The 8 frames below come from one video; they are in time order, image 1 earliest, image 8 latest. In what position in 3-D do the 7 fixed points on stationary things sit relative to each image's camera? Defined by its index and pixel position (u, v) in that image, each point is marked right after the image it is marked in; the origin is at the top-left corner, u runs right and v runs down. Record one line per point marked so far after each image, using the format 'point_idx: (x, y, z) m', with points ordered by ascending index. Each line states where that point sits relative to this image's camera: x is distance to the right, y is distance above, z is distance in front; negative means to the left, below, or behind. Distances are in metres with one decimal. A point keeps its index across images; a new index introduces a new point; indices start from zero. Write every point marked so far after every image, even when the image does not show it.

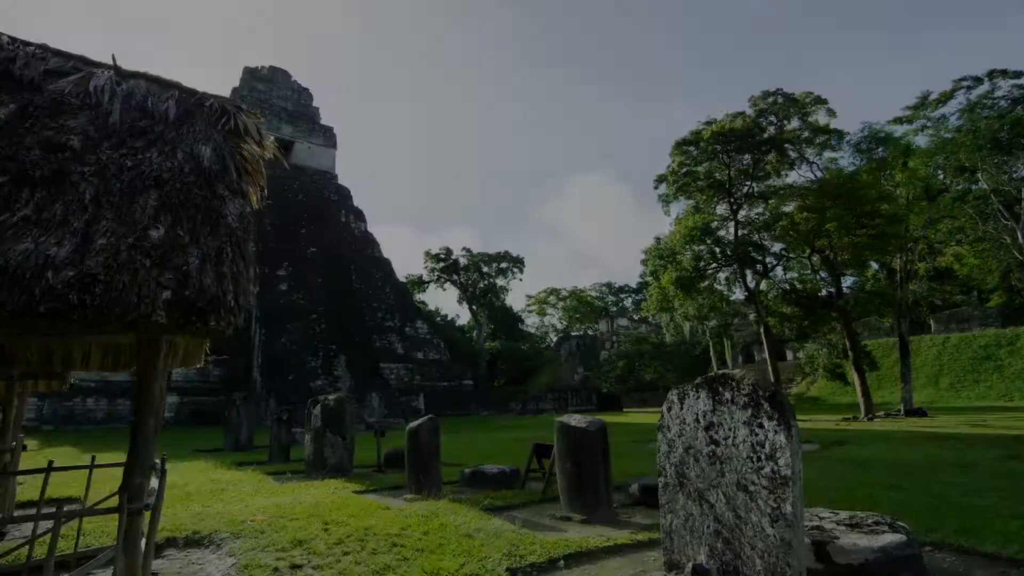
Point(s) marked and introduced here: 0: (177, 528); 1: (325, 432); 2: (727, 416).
0: (-2.8, -1.9, +5.0) m
1: (-2.5, -1.9, +8.2) m
2: (+1.1, -0.7, +3.2) m
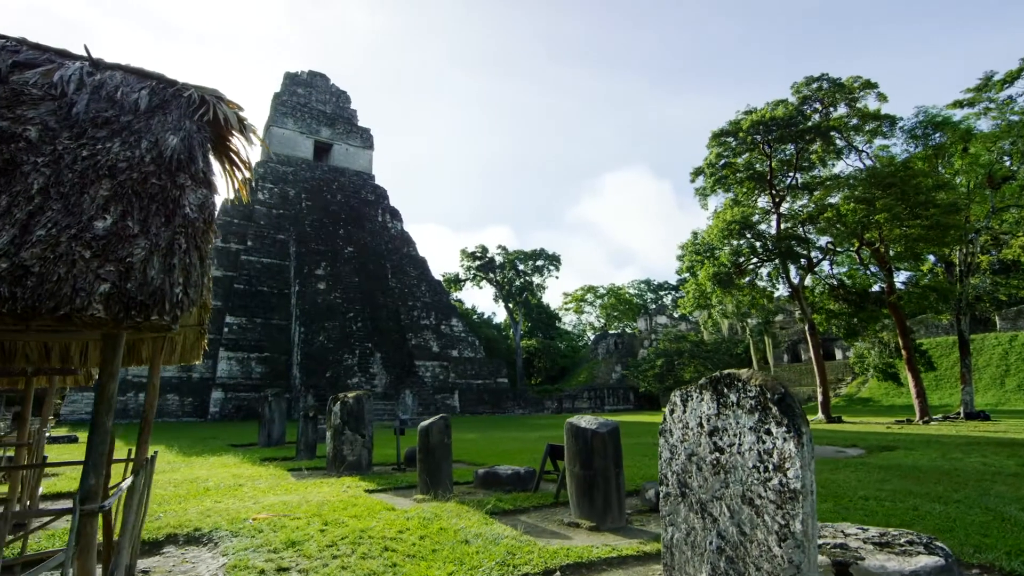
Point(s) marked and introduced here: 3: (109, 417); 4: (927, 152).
0: (-2.7, -1.9, +5.0) m
1: (-2.2, -1.9, +8.2) m
2: (+1.0, -0.6, +2.9) m
3: (-1.8, -0.6, +2.7) m
4: (+11.1, +3.7, +16.5) m
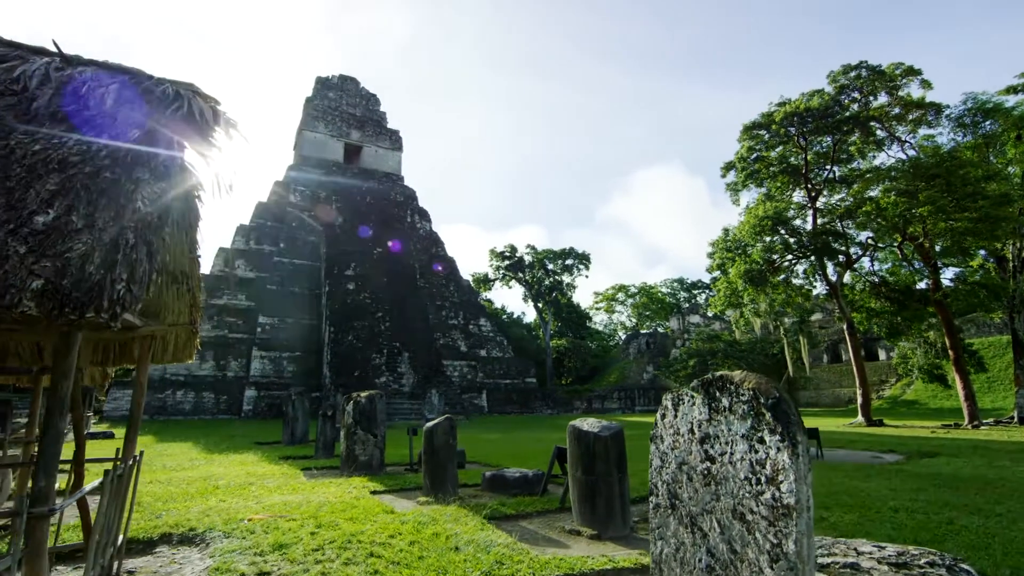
0: (-2.7, -1.9, +4.9) m
1: (-2.1, -1.9, +8.1) m
2: (+0.9, -0.6, +2.7) m
3: (-1.9, -0.6, +2.6) m
4: (+11.8, +3.8, +15.6) m
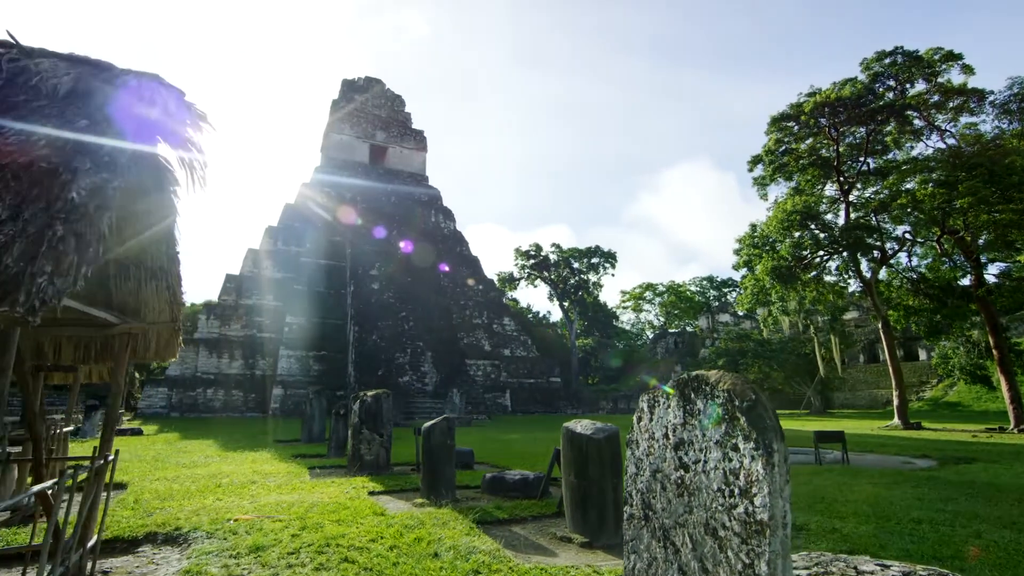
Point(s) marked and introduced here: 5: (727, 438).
0: (-2.8, -1.9, +4.9) m
1: (-2.0, -1.8, +8.0) m
2: (+0.7, -0.6, +2.4) m
3: (-2.1, -0.5, +2.5) m
4: (+12.2, +3.8, +14.8) m
5: (+0.8, -0.6, +2.3) m
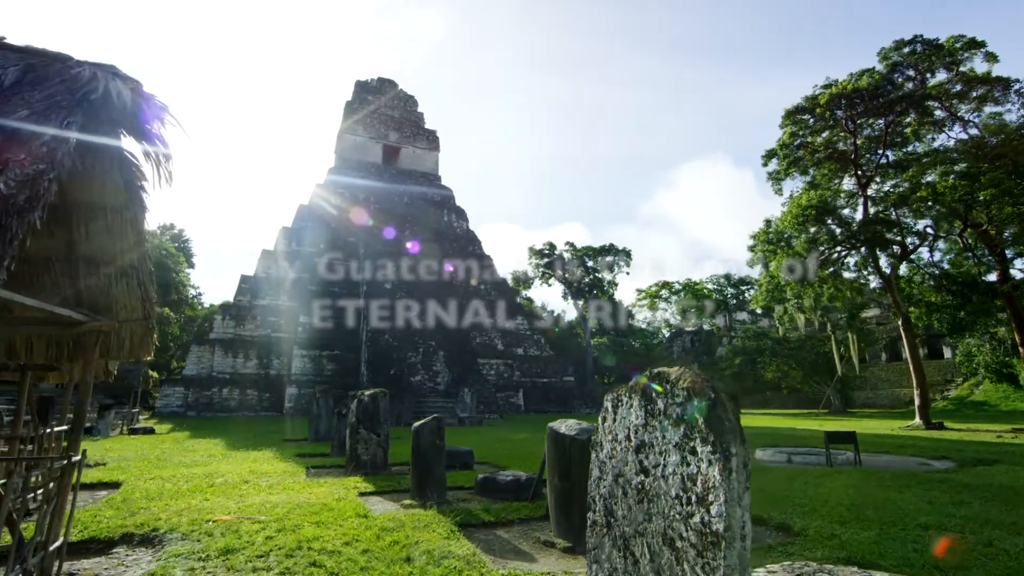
0: (-2.9, -1.8, +4.8) m
1: (-2.0, -1.8, +7.9) m
2: (+0.5, -0.5, +2.3) m
3: (-2.3, -0.5, +2.4) m
4: (+12.4, +4.0, +14.2) m
5: (+0.6, -0.5, +2.1) m
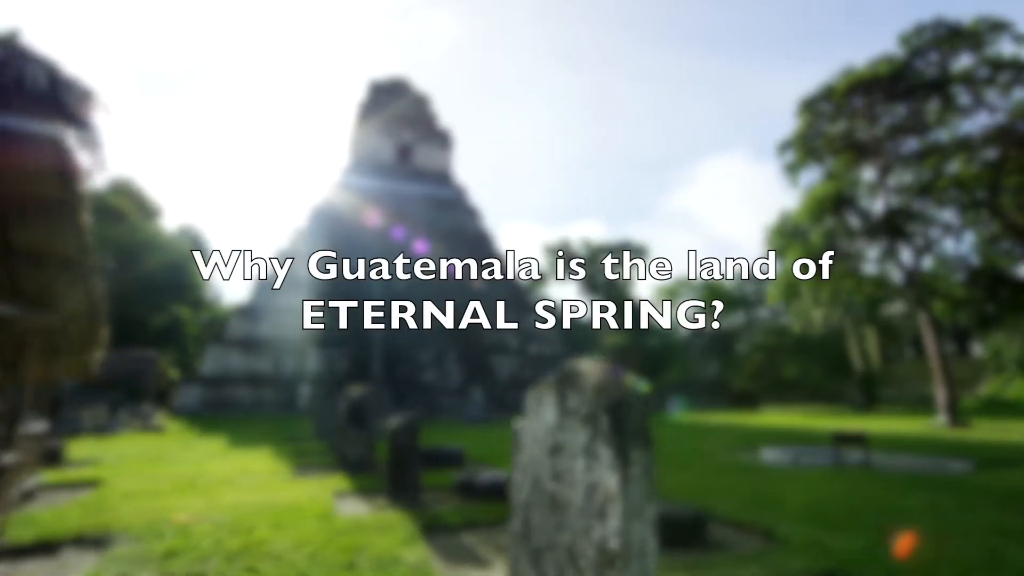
0: (-3.1, -1.8, +4.7) m
1: (-2.1, -1.7, +7.7) m
2: (+0.2, -0.5, +2.0) m
3: (-2.6, -0.5, +2.3) m
4: (+12.4, +4.1, +13.5) m
5: (+0.2, -0.5, +1.9) m
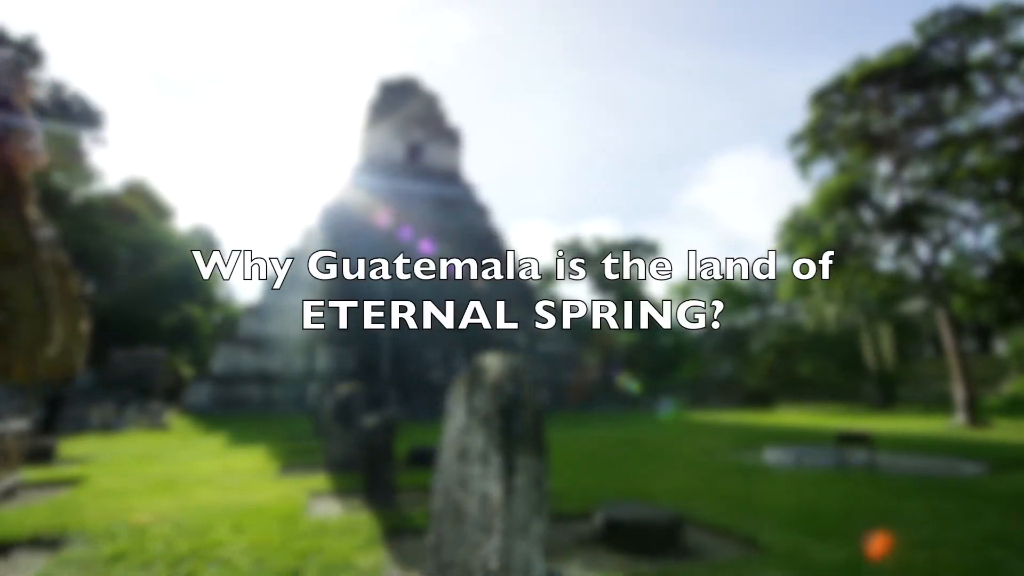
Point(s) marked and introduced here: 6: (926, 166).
0: (-3.3, -1.8, +4.6) m
1: (-2.2, -1.7, +7.6) m
2: (-0.1, -0.4, +1.8) m
3: (-2.9, -0.4, +2.2) m
4: (+12.5, +4.2, +12.9) m
5: (-0.1, -0.4, +1.7) m
6: (+10.3, +3.1, +15.5) m
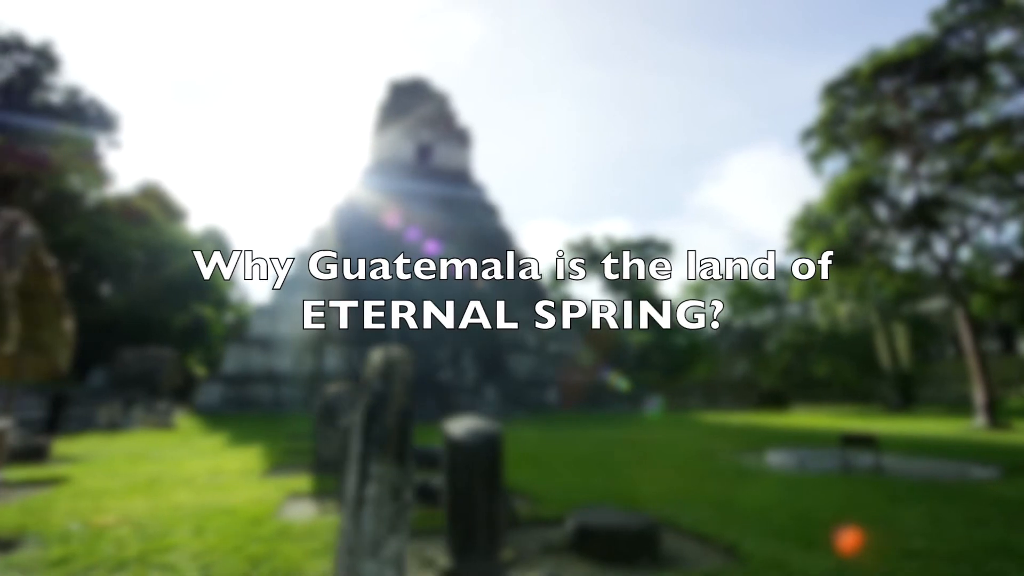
0: (-3.5, -1.7, +4.5) m
1: (-2.3, -1.7, +7.5) m
2: (-0.4, -0.4, +1.6) m
3: (-3.2, -0.4, +2.1) m
4: (+12.5, +4.3, +12.4) m
5: (-0.4, -0.4, +1.5) m
6: (+10.4, +3.1, +15.1) m
